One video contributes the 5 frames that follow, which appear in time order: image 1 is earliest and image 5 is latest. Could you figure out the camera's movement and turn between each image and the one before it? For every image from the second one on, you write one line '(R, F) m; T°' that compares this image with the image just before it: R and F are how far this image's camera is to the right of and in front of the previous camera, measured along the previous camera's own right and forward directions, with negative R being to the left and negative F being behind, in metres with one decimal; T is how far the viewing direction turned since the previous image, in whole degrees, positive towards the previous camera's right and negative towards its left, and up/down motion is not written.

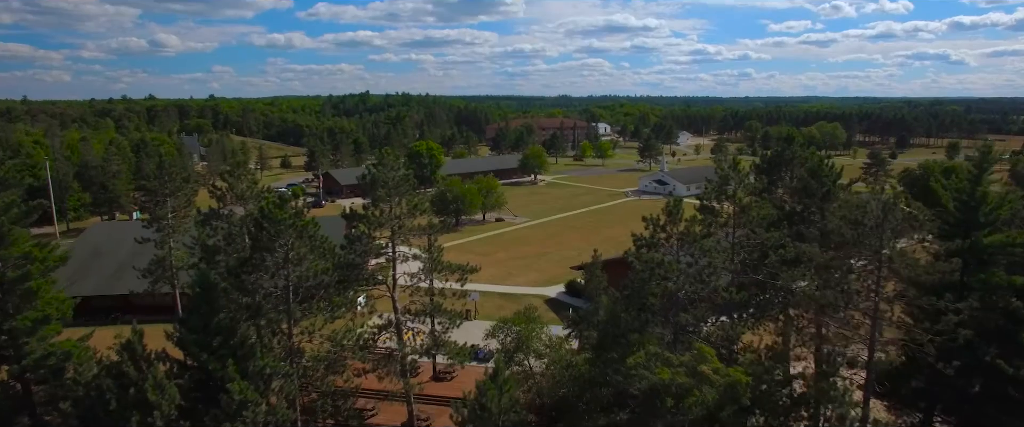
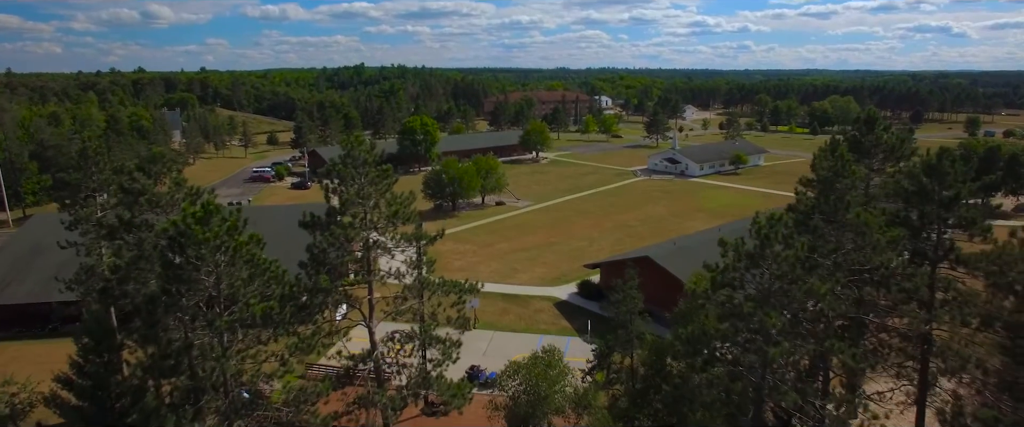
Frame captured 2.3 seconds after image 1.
(-0.4, +5.3) m; 0°
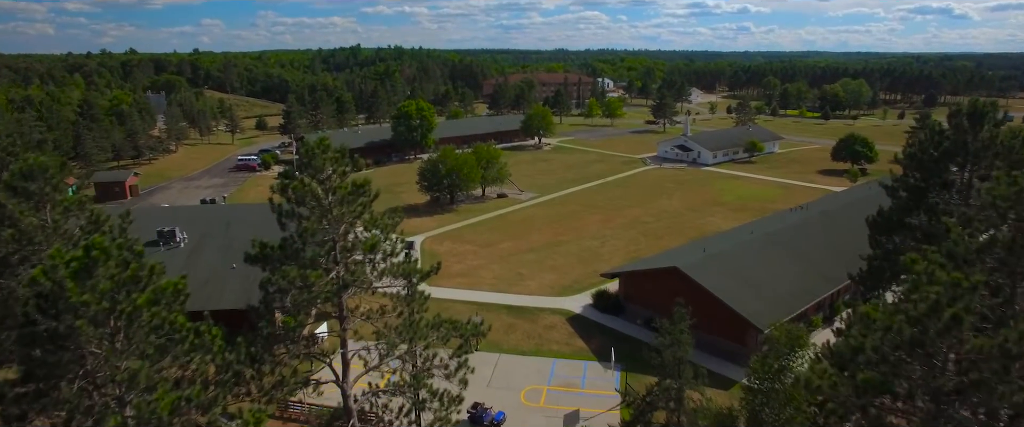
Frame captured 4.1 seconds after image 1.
(-0.4, +4.3) m; 0°
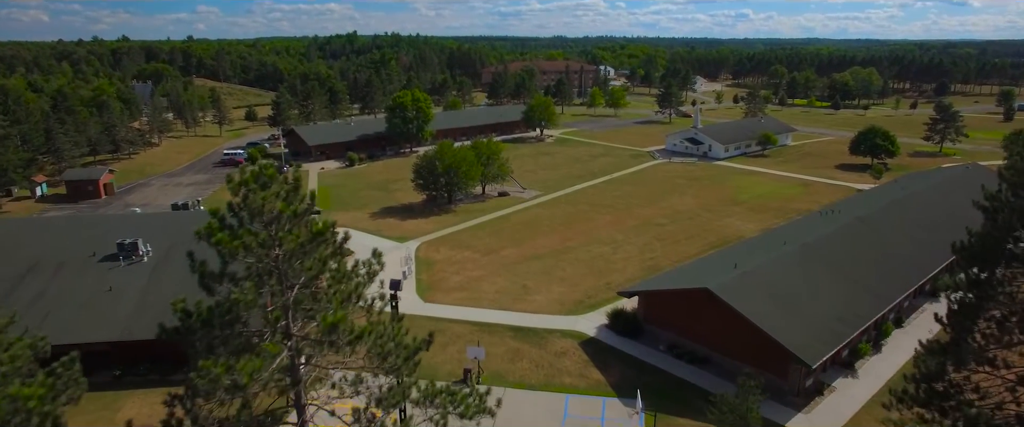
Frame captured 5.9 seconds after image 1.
(-0.3, +3.6) m; 0°
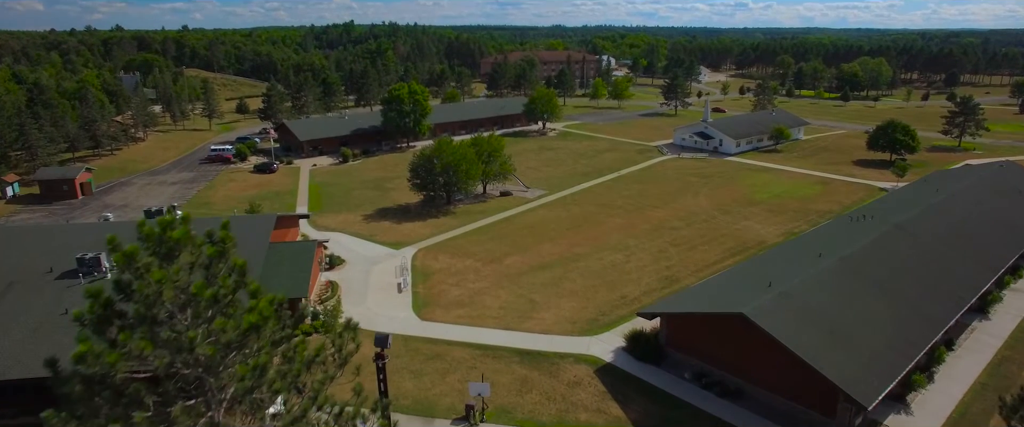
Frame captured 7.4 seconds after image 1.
(-0.3, +3.0) m; 0°
